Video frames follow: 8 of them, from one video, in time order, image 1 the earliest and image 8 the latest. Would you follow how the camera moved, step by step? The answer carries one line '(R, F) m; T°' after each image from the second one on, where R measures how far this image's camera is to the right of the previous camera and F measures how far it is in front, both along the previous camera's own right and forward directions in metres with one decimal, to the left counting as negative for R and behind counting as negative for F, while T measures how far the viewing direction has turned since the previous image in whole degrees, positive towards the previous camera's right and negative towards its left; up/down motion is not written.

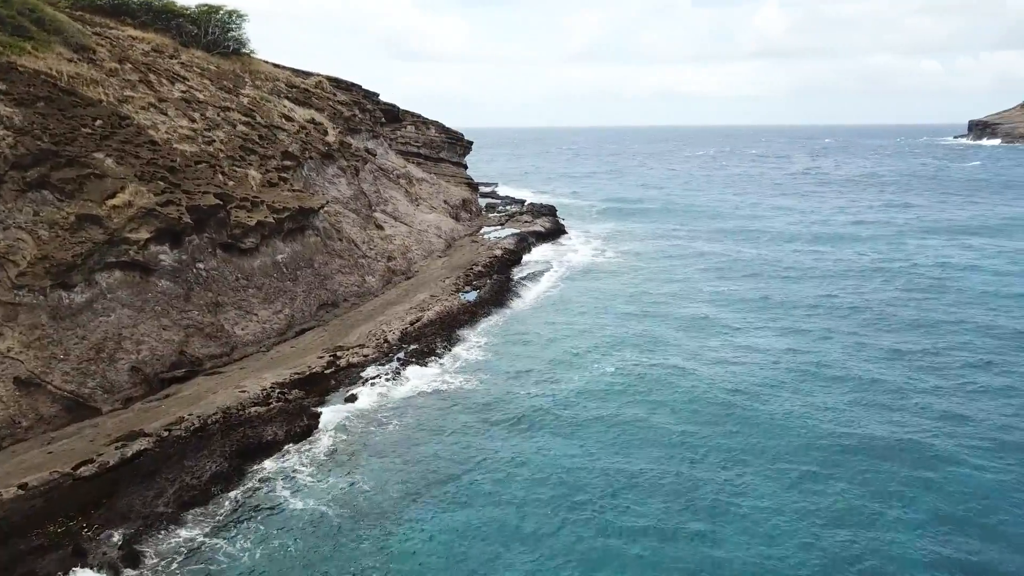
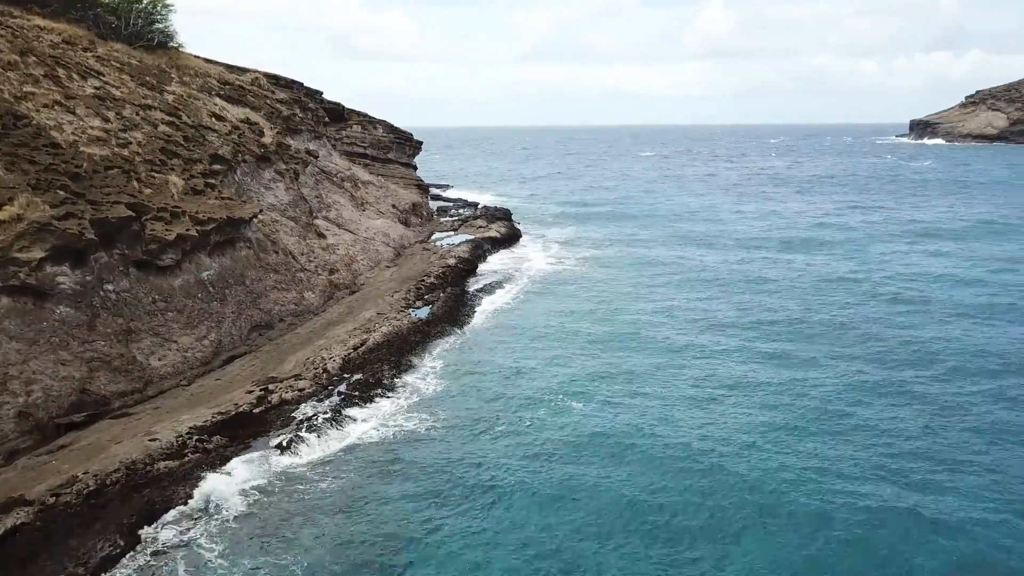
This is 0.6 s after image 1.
(-0.1, +2.9) m; +3°
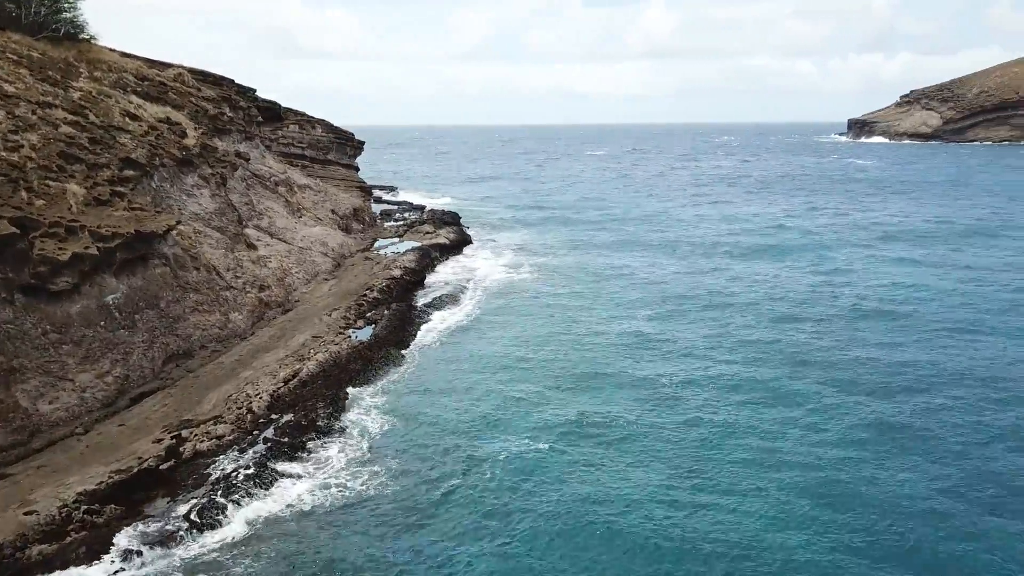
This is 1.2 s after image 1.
(-0.2, +3.0) m; +4°
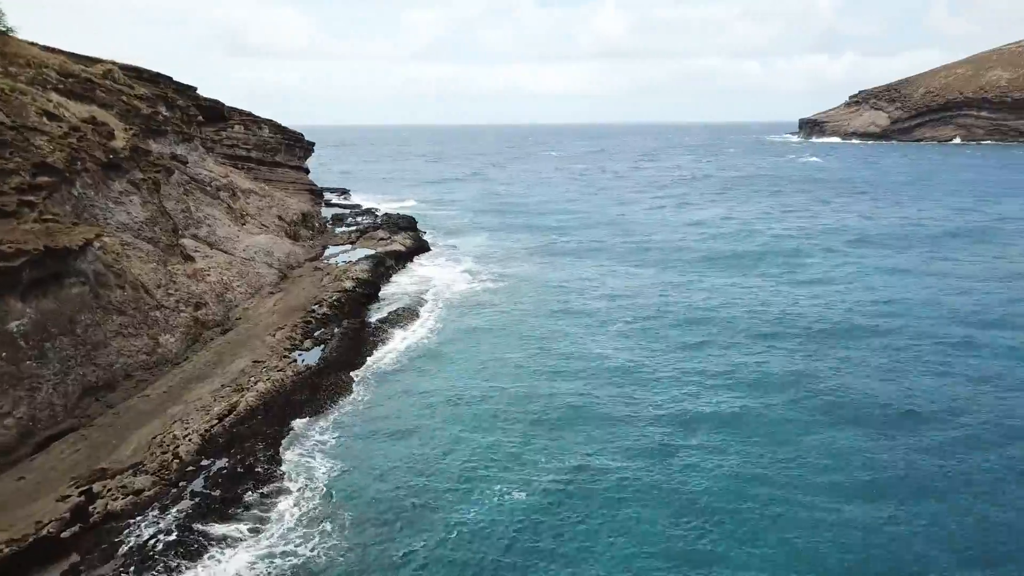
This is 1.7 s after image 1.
(-0.2, +2.5) m; +3°
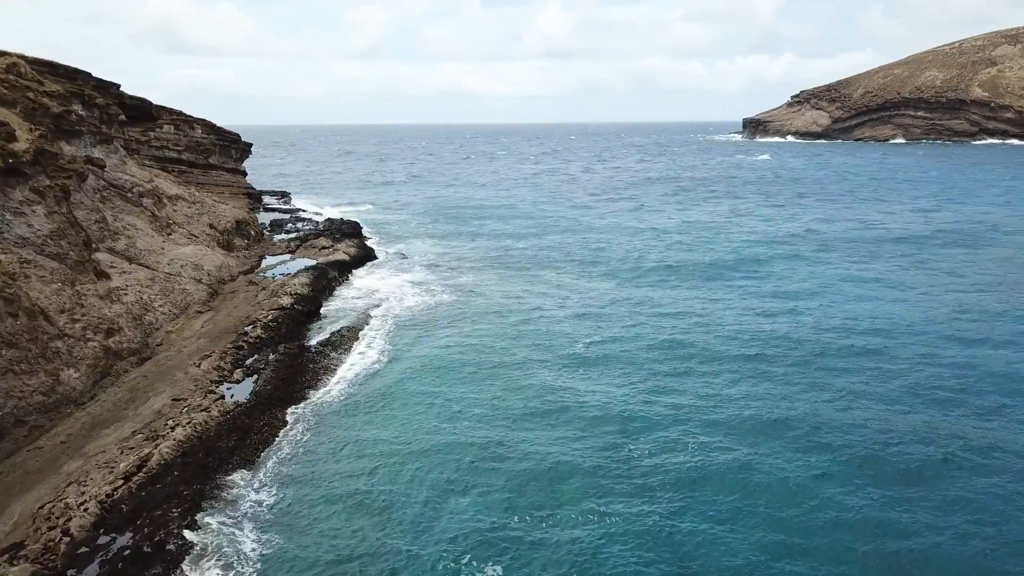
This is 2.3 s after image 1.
(-0.3, +2.9) m; +4°
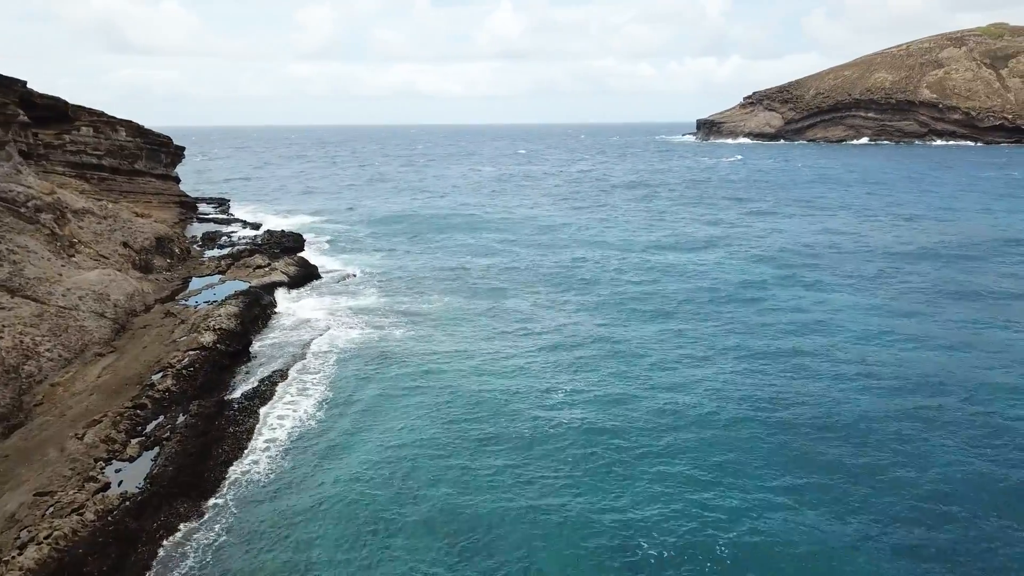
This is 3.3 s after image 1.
(-0.4, +4.9) m; +3°
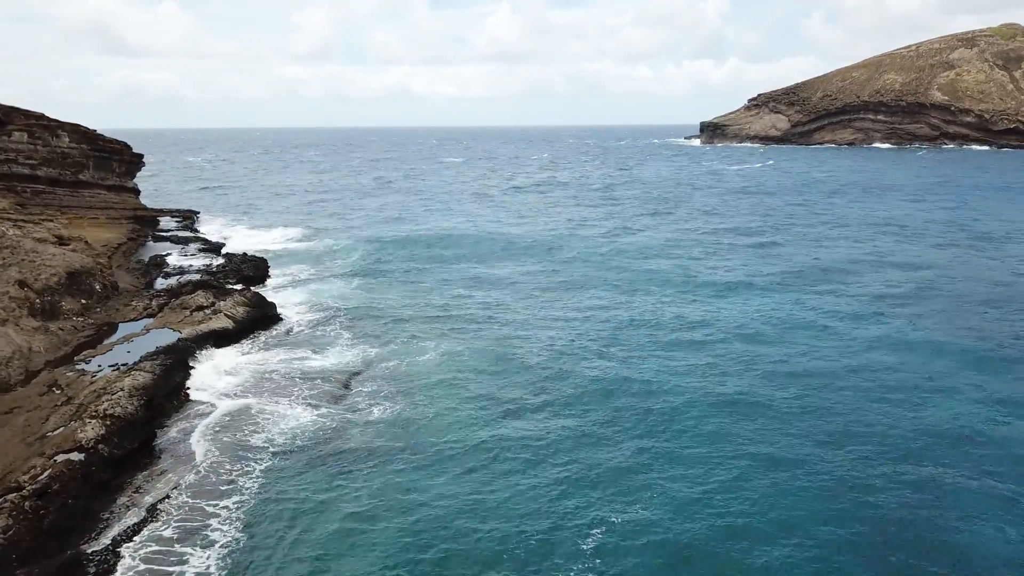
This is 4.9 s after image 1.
(-0.2, +7.9) m; 0°
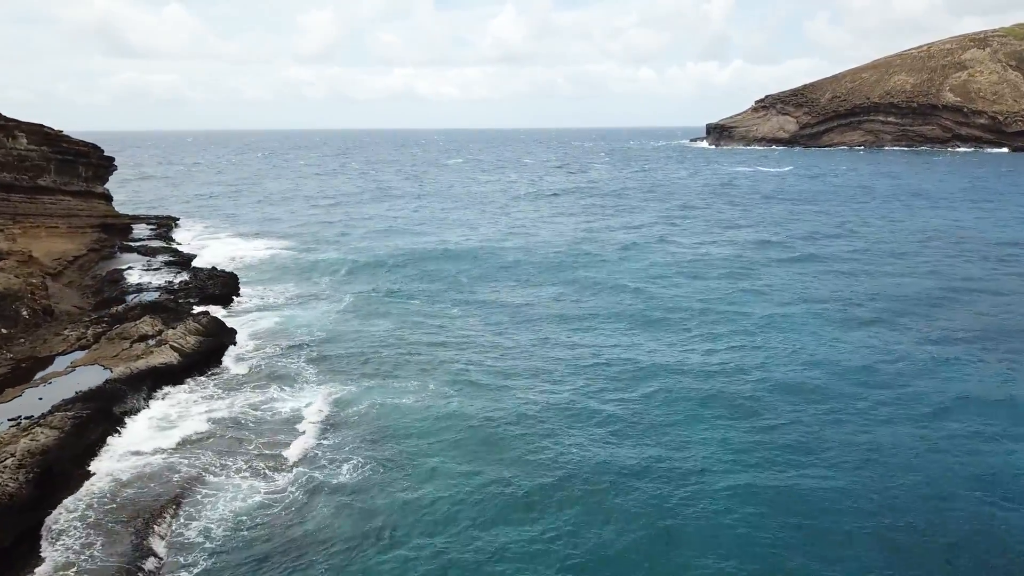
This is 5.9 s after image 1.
(+0.2, +4.7) m; 0°
